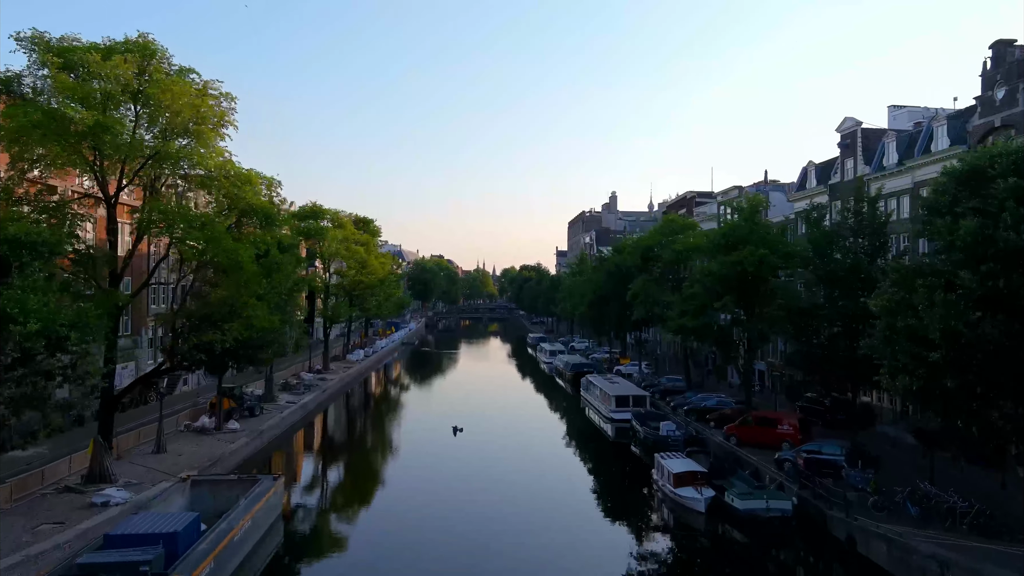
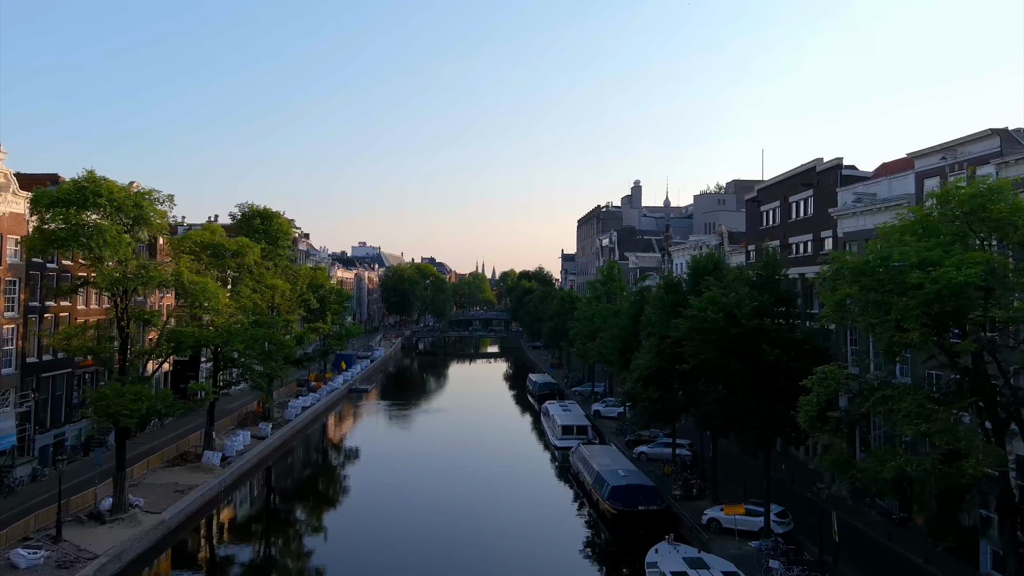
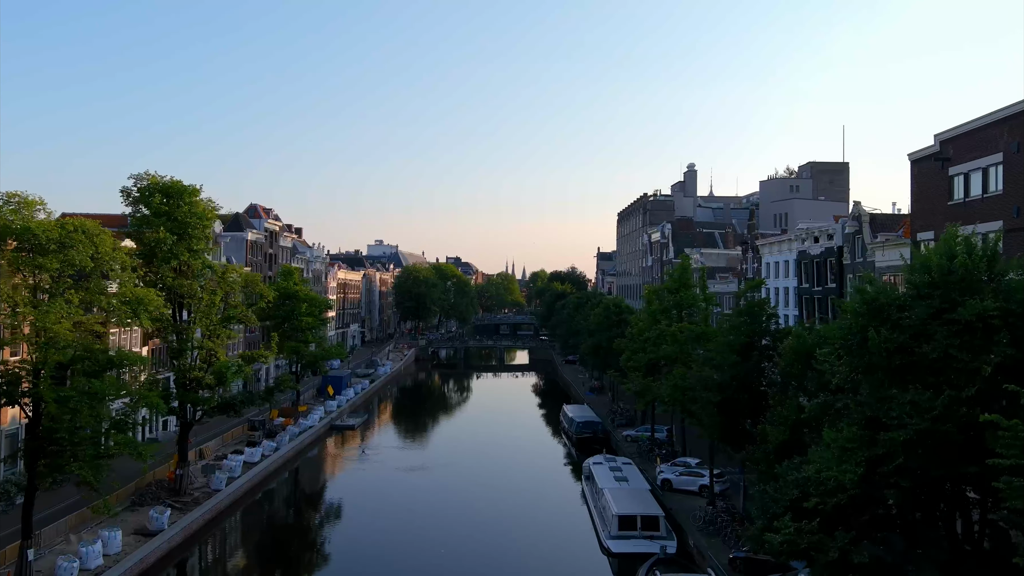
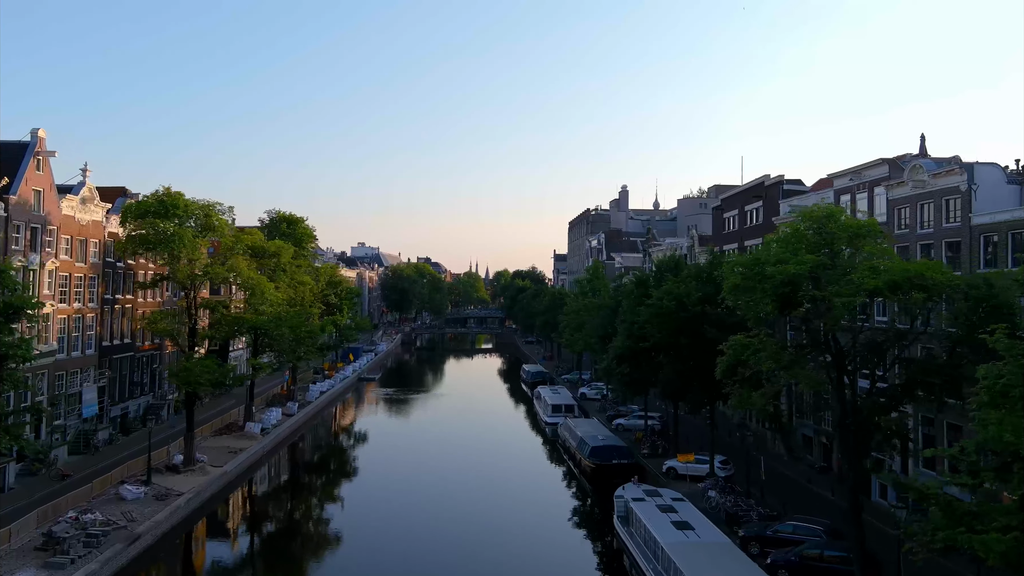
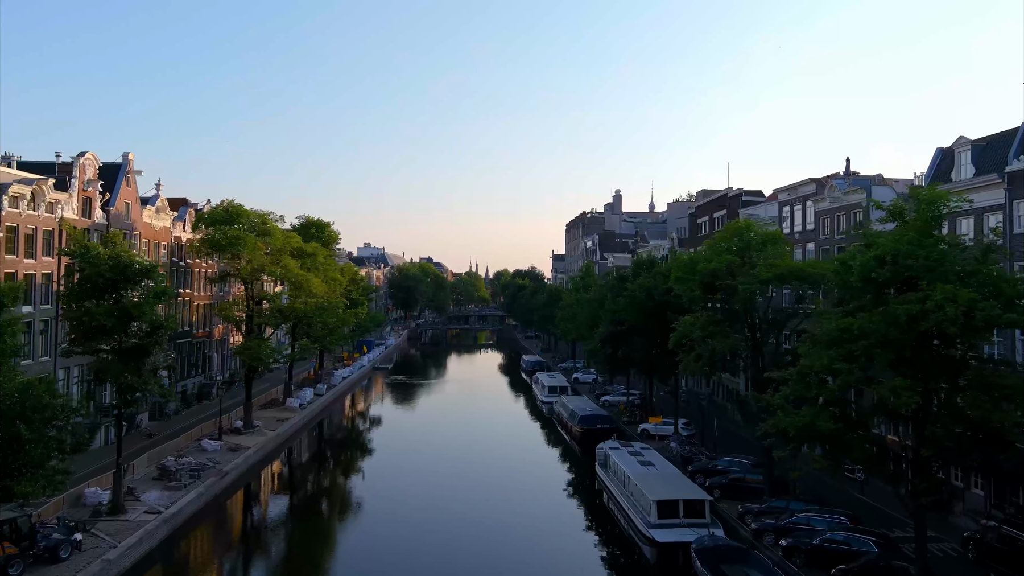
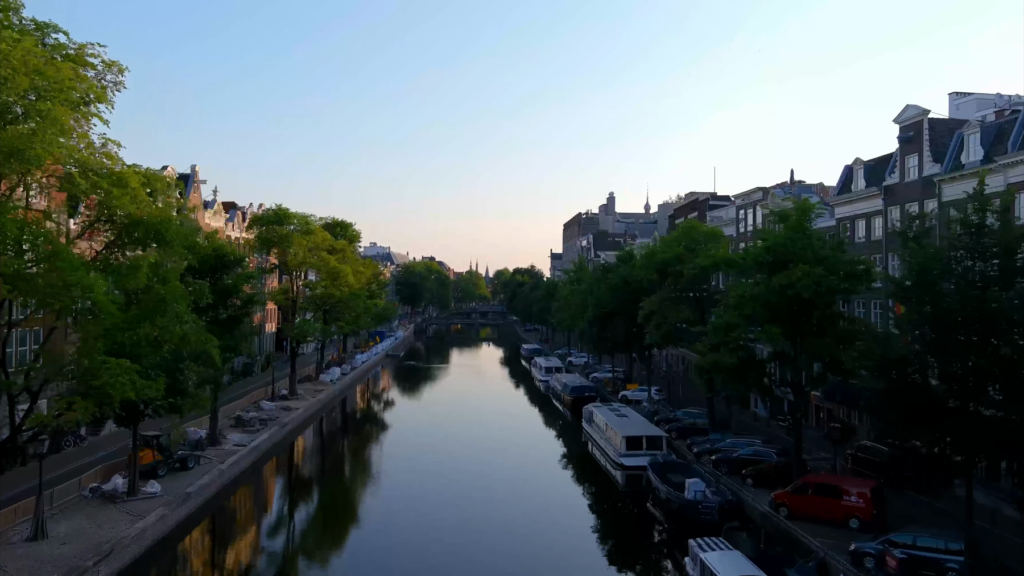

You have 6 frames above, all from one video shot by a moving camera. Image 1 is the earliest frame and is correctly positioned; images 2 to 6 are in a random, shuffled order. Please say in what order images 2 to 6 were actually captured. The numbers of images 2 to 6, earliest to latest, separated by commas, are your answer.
6, 5, 4, 2, 3
